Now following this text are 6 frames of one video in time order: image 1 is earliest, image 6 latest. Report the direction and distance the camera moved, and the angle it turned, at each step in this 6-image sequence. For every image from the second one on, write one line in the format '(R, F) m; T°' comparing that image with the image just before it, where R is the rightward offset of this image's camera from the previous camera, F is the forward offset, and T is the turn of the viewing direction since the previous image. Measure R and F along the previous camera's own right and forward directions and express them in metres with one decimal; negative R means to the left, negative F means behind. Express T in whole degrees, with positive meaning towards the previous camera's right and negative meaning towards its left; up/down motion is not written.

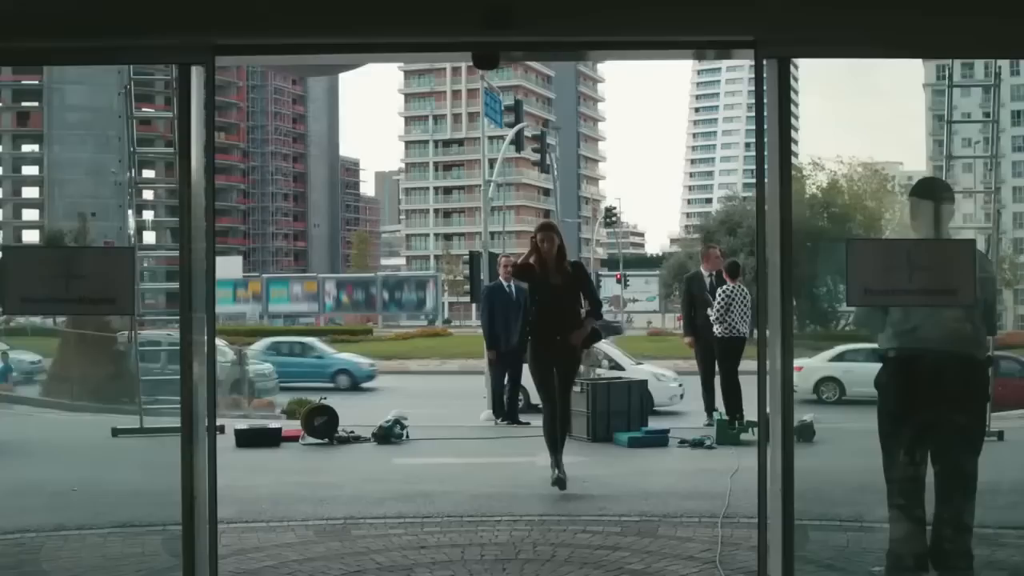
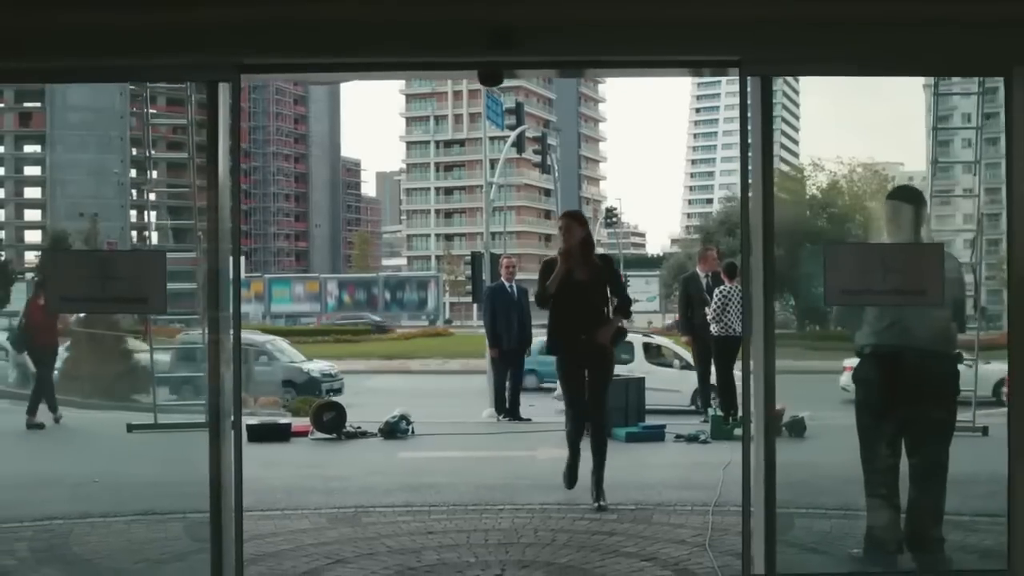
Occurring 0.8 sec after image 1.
(0.0, -0.3) m; 0°
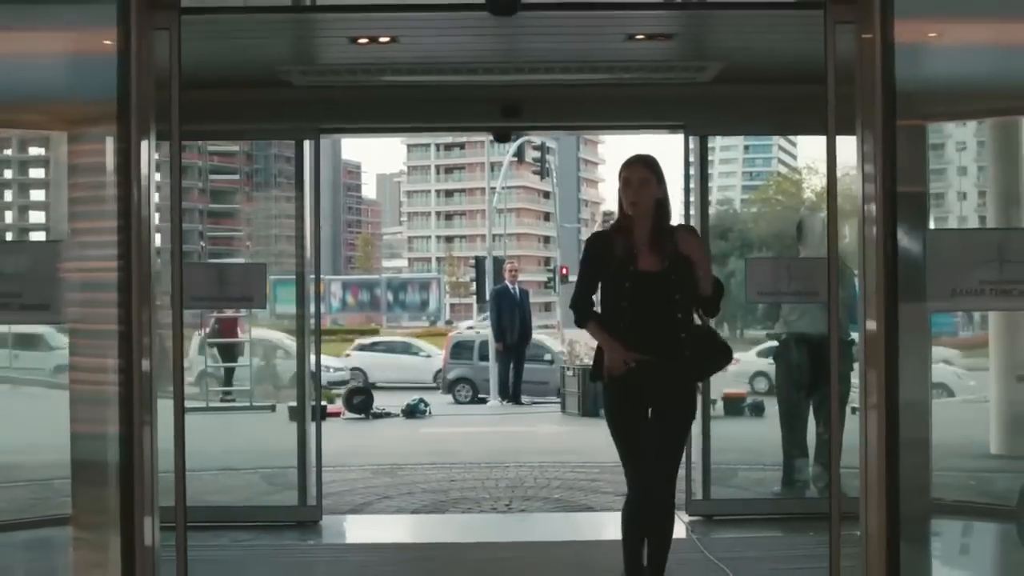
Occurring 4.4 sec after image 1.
(0.0, -1.6) m; 0°
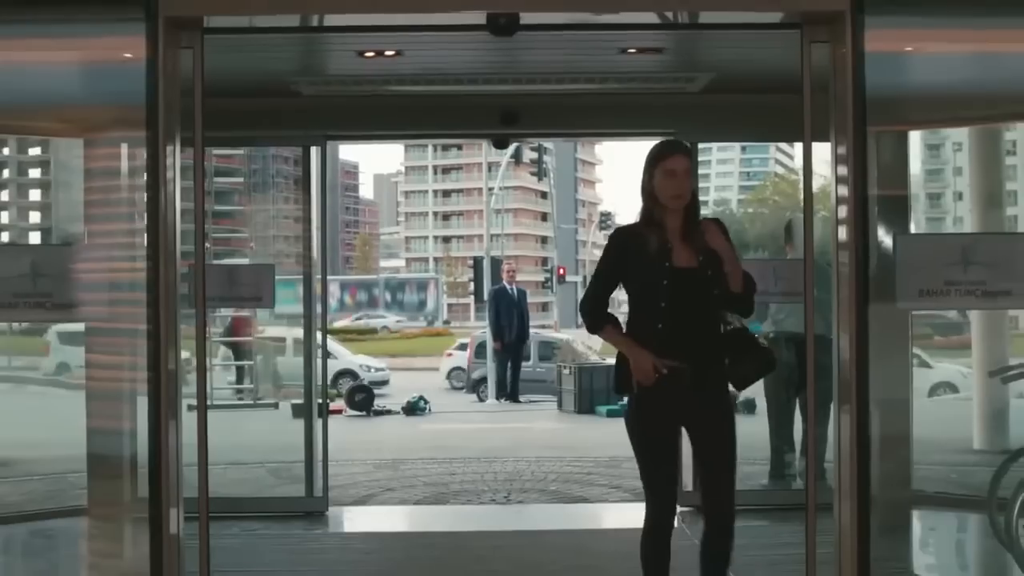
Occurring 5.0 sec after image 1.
(0.0, -0.3) m; 0°
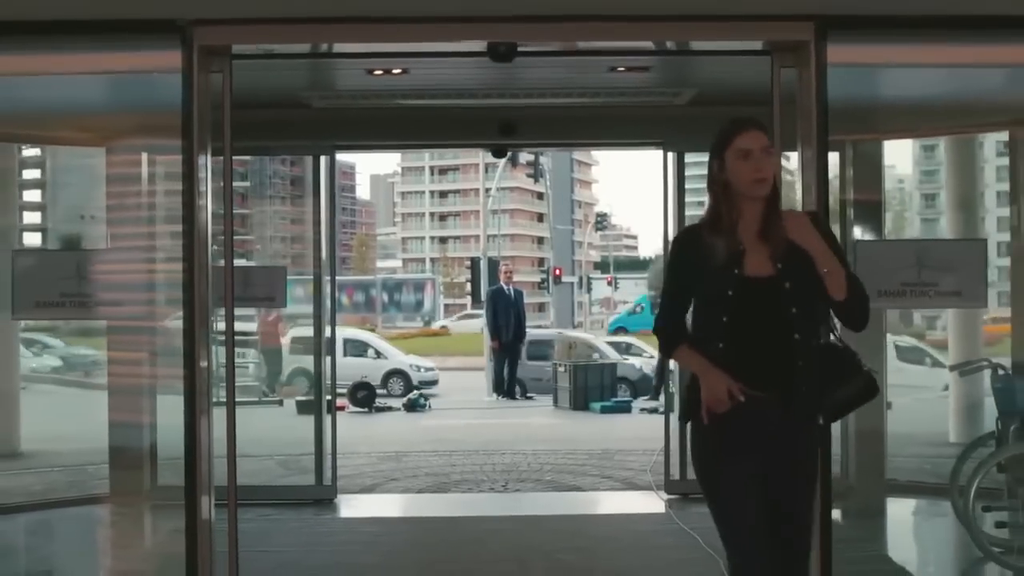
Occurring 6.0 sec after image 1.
(0.0, -0.4) m; 0°
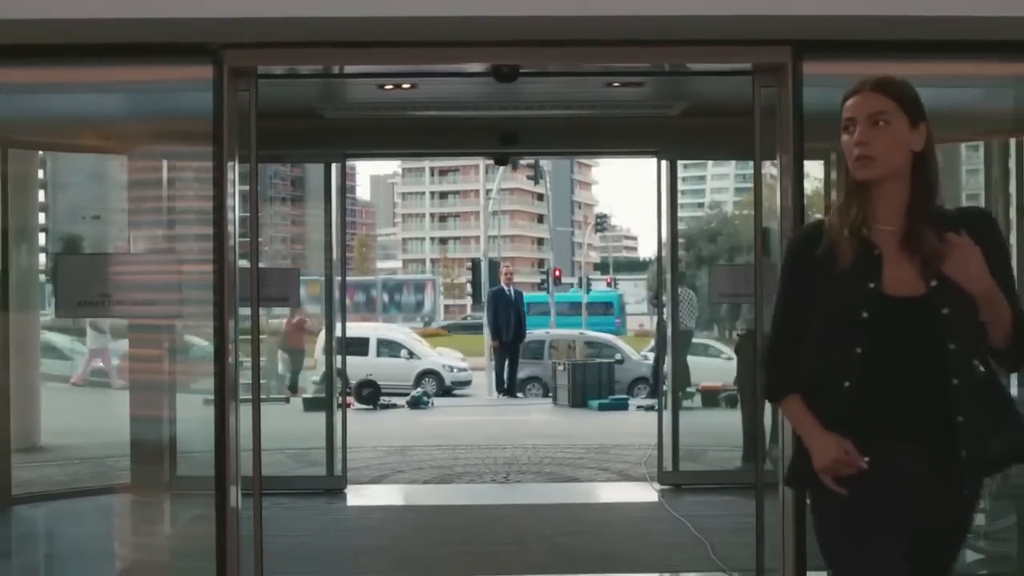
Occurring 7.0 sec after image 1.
(0.0, -0.3) m; 0°
